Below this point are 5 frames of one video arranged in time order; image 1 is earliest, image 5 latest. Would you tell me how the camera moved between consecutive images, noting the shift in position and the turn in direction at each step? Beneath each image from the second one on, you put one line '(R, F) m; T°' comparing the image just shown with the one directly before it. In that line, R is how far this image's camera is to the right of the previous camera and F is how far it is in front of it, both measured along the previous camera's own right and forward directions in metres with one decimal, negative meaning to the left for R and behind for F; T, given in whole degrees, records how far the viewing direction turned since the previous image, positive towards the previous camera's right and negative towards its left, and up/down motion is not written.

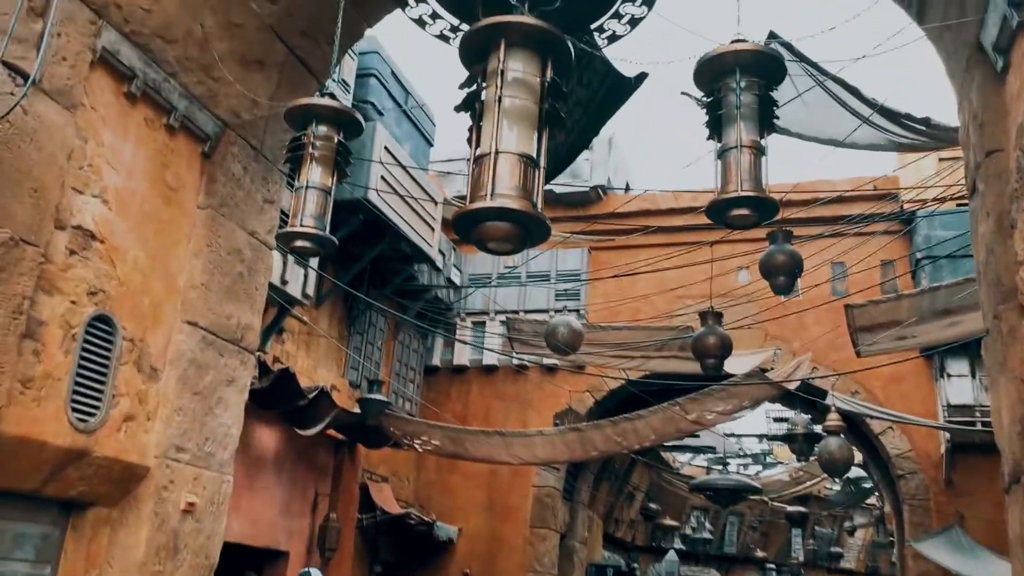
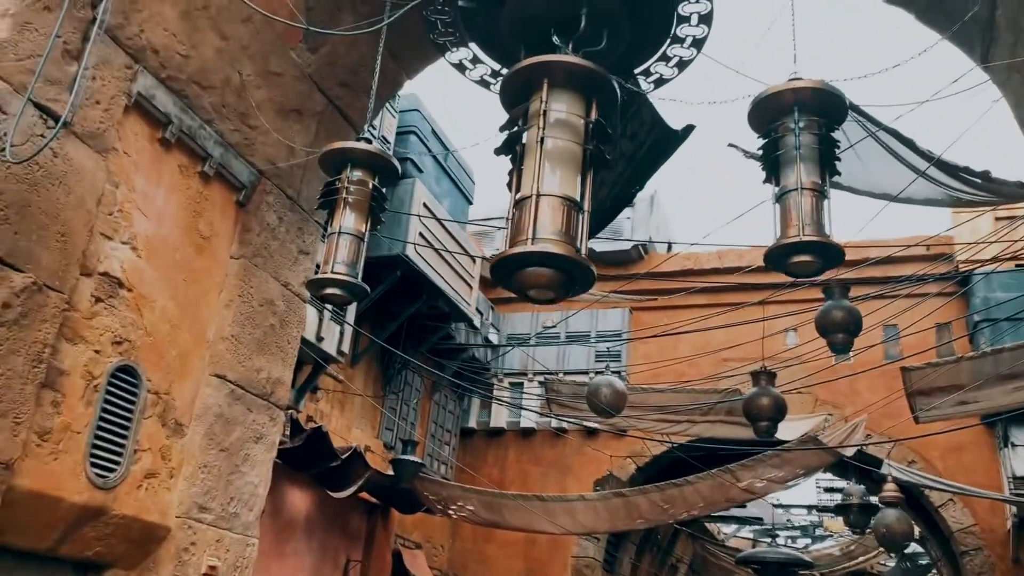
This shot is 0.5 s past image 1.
(0.0, +0.2) m; -2°
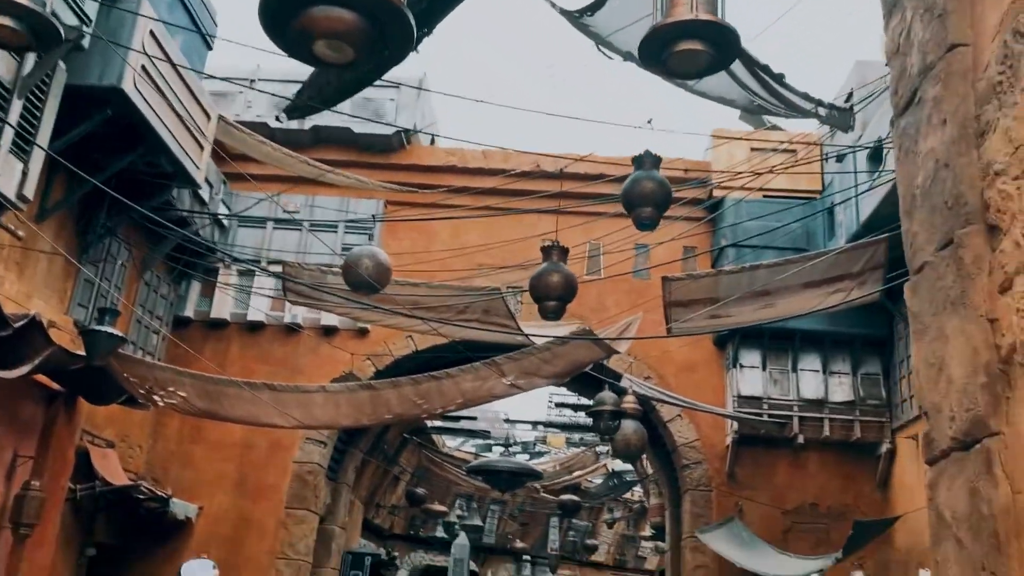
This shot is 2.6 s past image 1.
(-0.1, +1.0) m; +18°
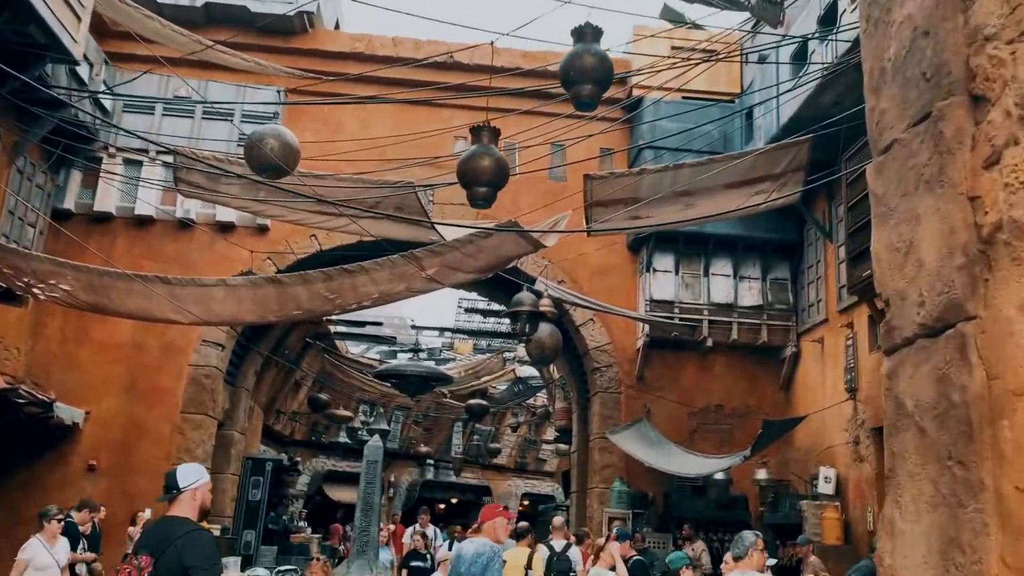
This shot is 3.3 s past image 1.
(-0.1, +0.4) m; +7°
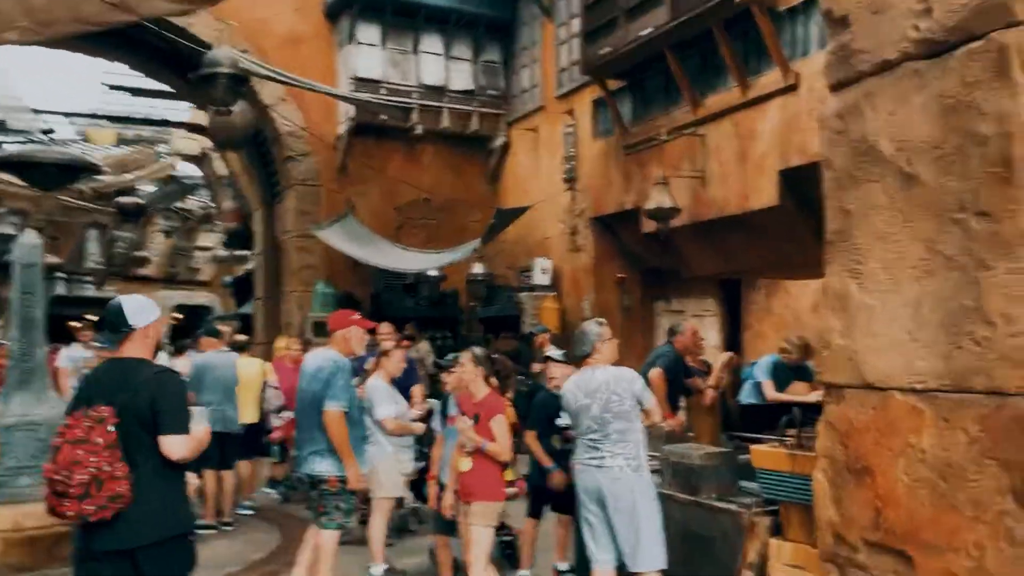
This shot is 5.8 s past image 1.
(-0.5, +1.2) m; +23°
